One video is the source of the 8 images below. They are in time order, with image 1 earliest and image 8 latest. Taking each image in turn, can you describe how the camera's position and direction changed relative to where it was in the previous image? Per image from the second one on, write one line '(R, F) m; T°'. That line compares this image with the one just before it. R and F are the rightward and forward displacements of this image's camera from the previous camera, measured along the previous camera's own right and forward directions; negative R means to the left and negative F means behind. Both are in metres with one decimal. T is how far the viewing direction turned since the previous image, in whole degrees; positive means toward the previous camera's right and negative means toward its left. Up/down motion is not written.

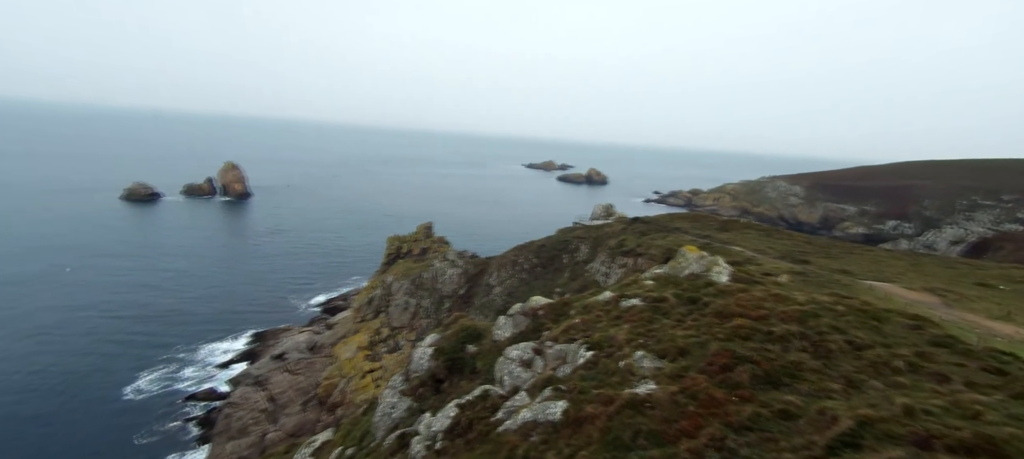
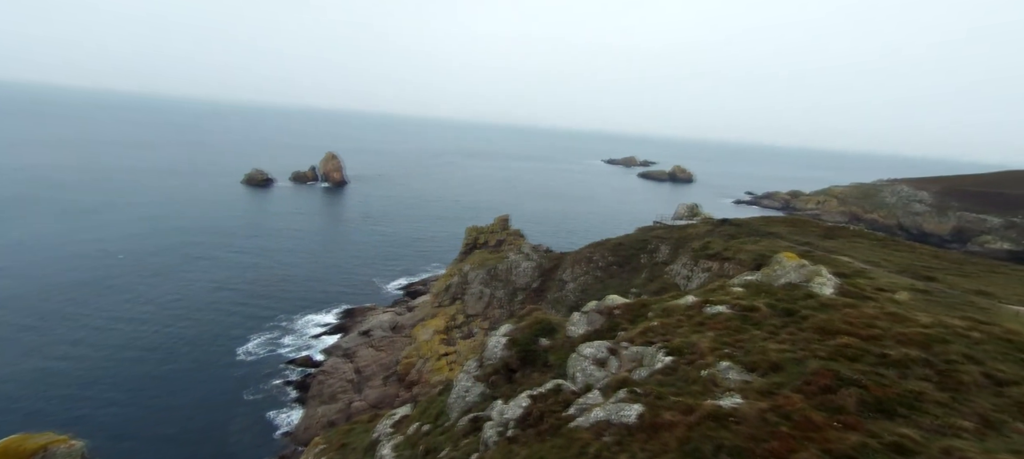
(-0.2, +0.3) m; -9°
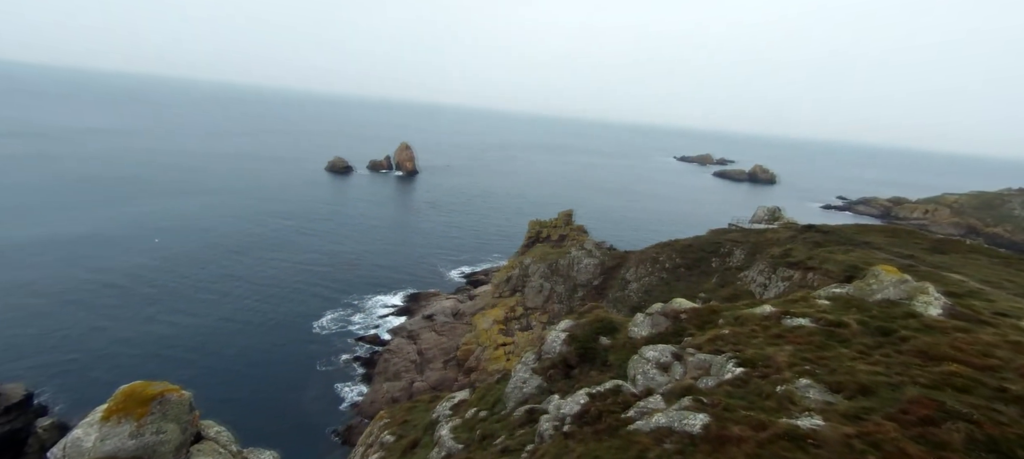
(-0.2, +0.3) m; -7°
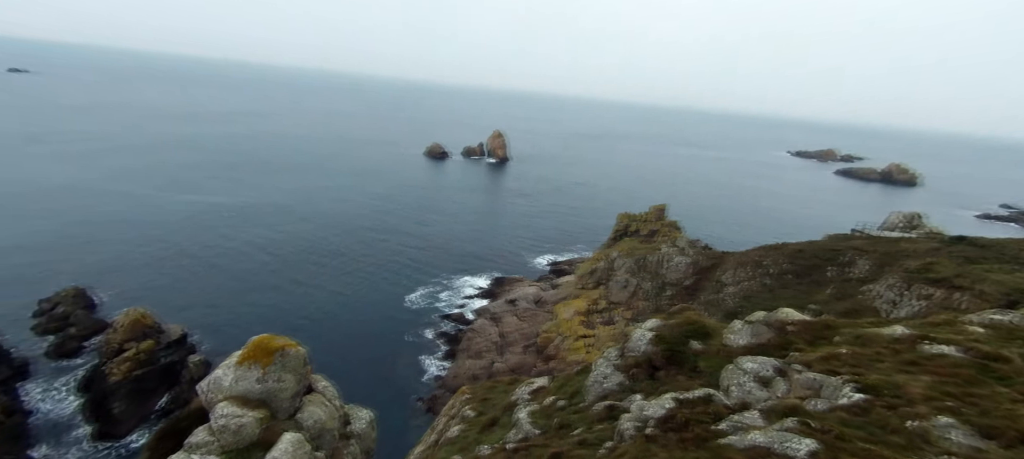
(-0.4, +0.7) m; -9°
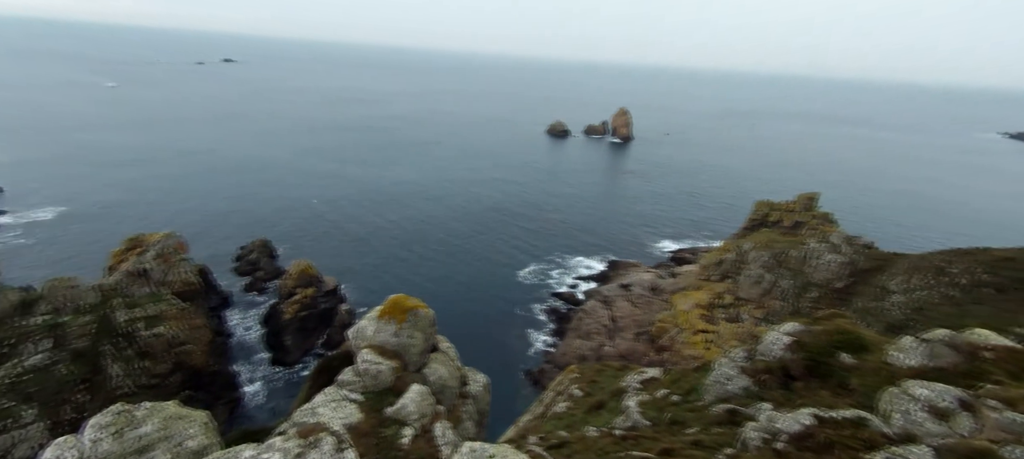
(-0.5, +1.4) m; -13°
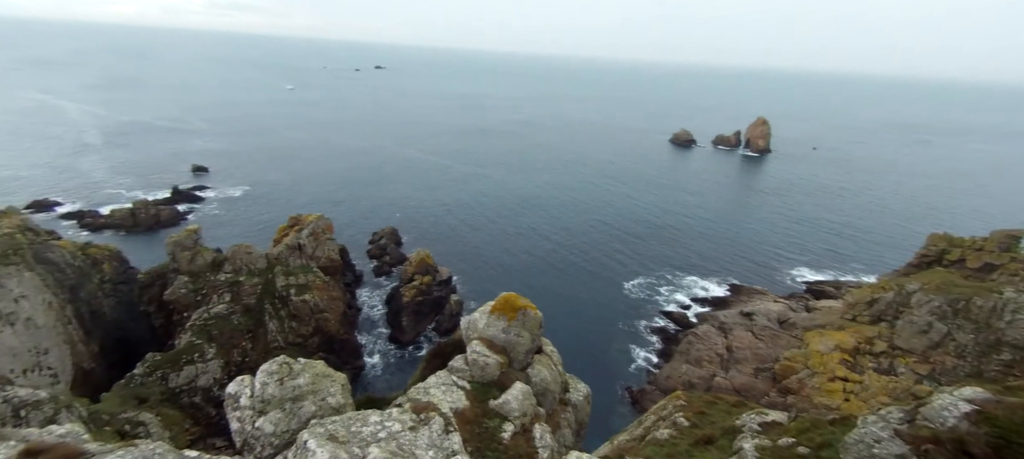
(-0.5, +1.5) m; -13°
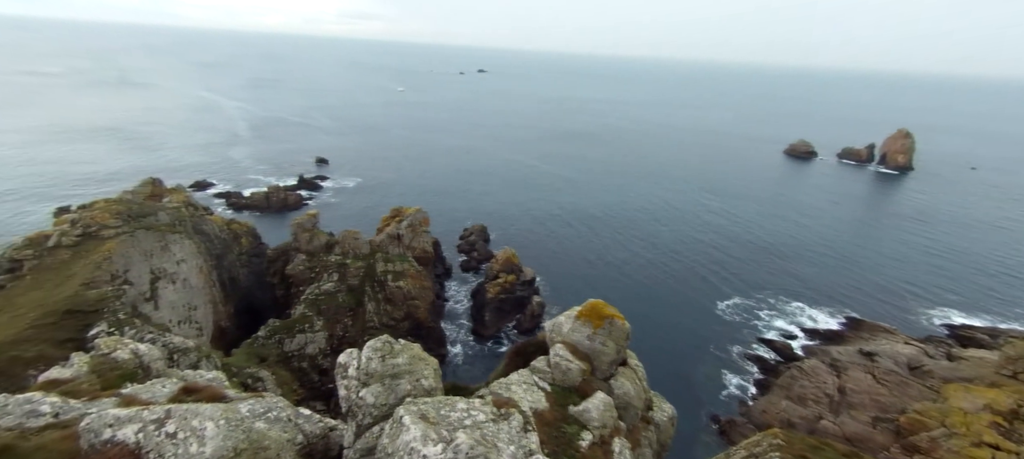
(-0.5, +0.2) m; -10°
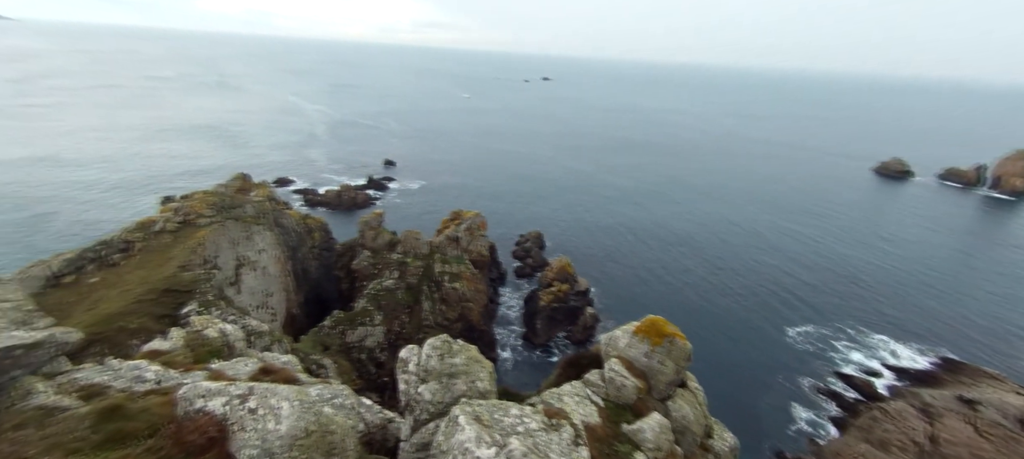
(-0.2, -0.2) m; -7°
